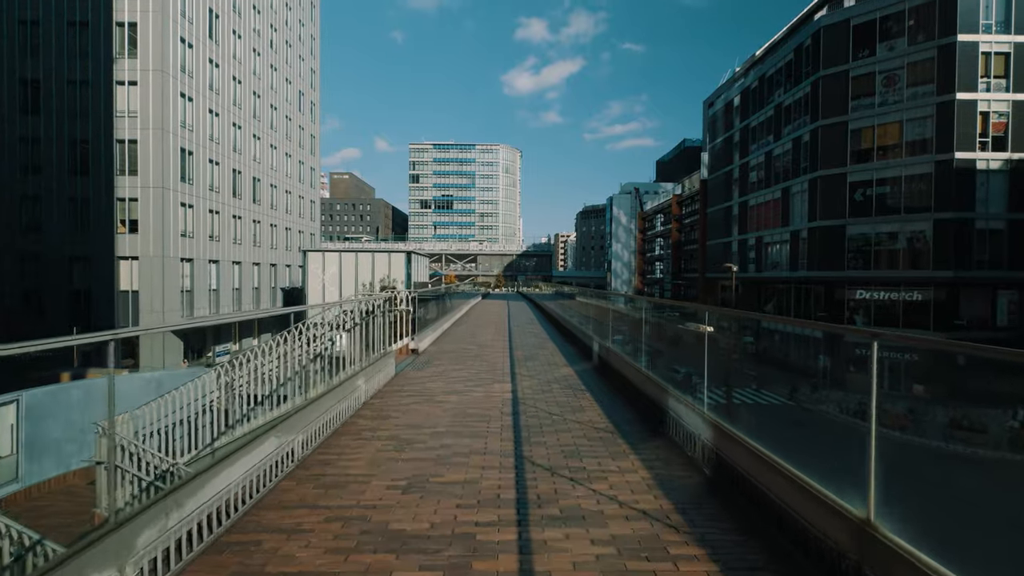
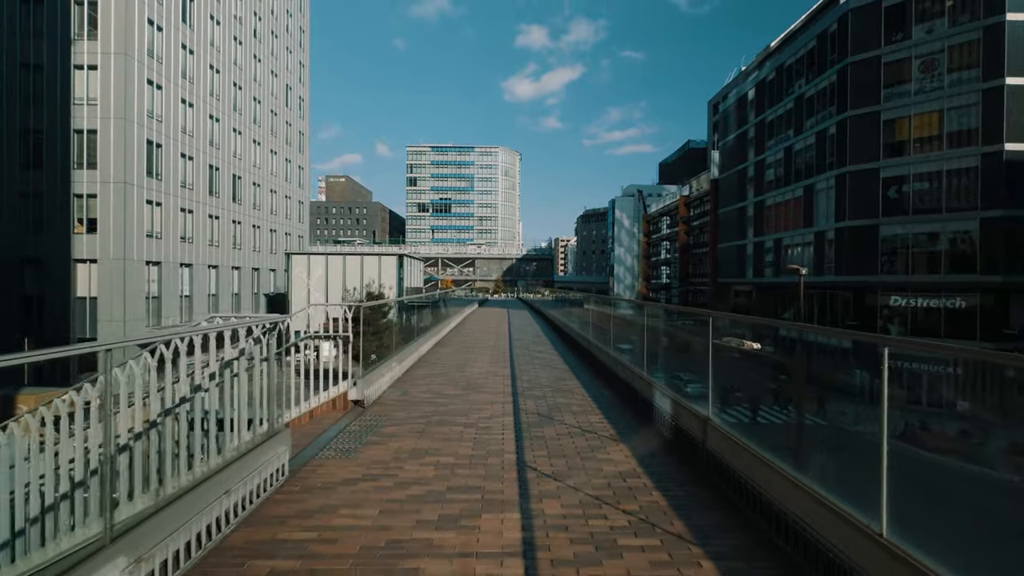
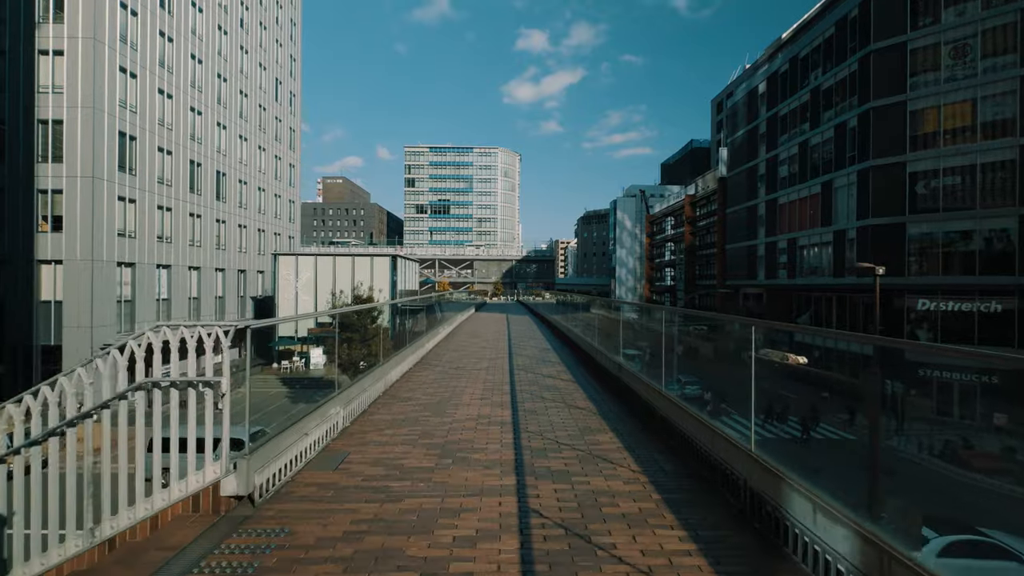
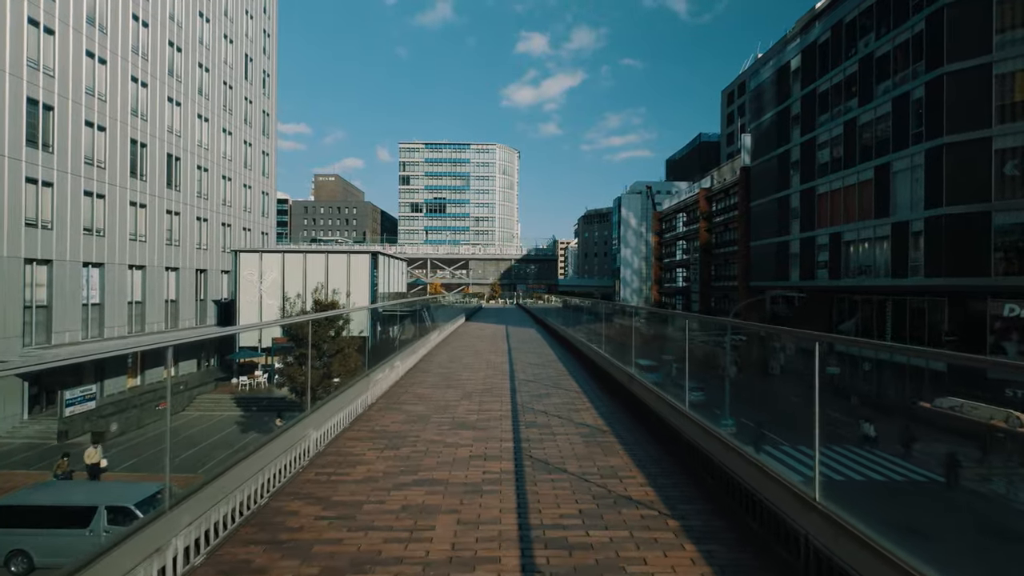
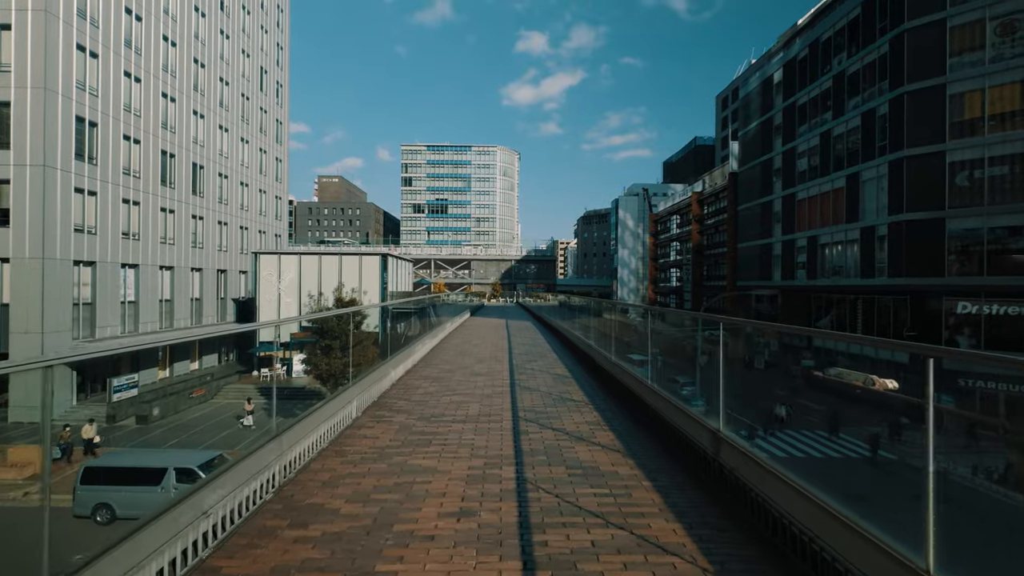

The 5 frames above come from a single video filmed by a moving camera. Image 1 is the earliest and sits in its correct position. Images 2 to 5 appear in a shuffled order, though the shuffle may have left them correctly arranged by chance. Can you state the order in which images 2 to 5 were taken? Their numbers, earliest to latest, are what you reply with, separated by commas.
2, 3, 5, 4
